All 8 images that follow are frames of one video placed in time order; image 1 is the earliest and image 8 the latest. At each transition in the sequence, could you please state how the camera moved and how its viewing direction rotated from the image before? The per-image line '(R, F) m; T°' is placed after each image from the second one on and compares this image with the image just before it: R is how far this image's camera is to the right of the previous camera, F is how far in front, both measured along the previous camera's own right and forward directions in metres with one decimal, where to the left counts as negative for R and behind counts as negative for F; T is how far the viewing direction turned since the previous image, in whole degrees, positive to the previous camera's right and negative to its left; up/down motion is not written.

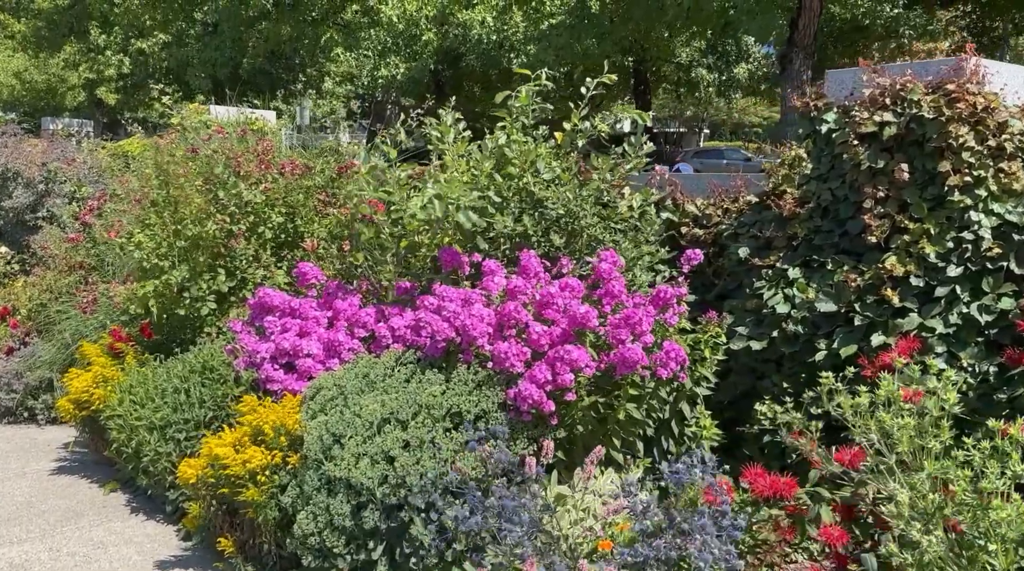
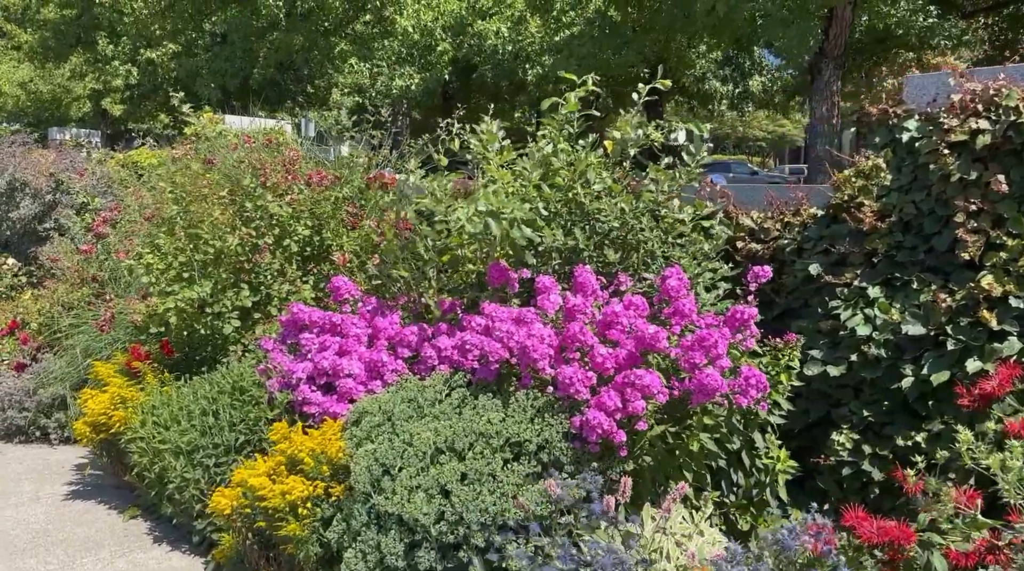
(-0.2, +0.3) m; 0°
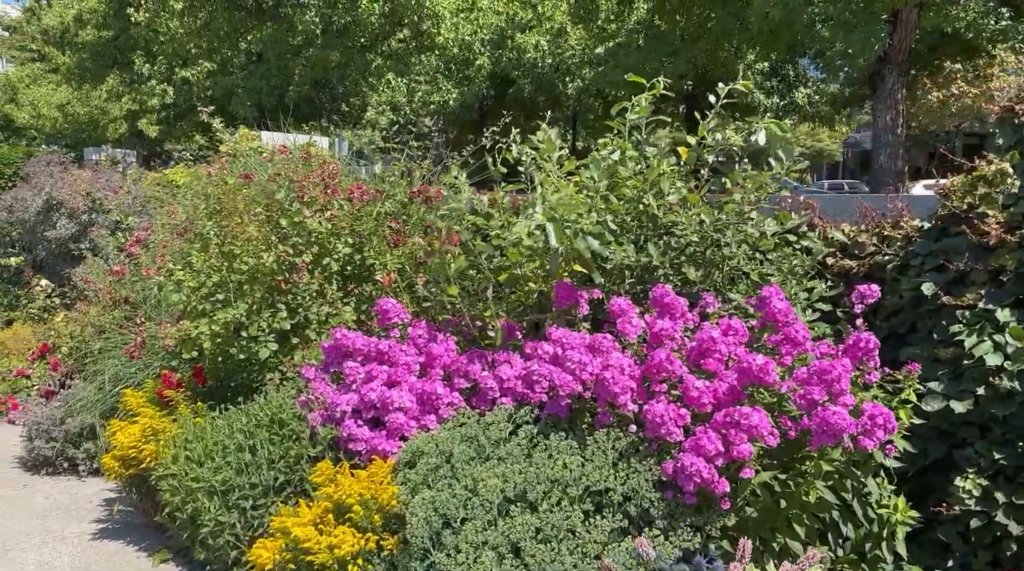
(-0.1, +0.4) m; -2°
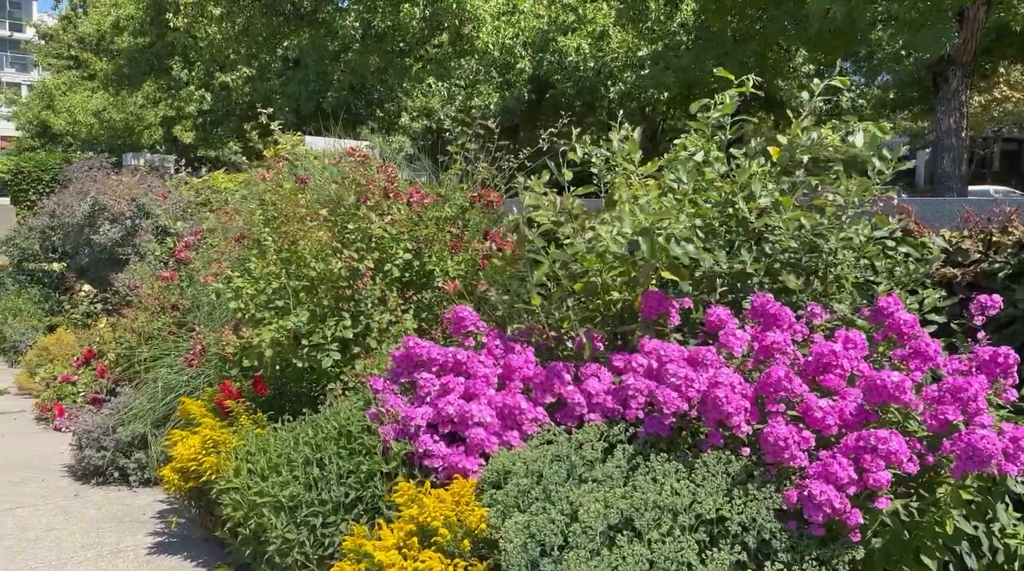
(-0.2, +0.2) m; -2°
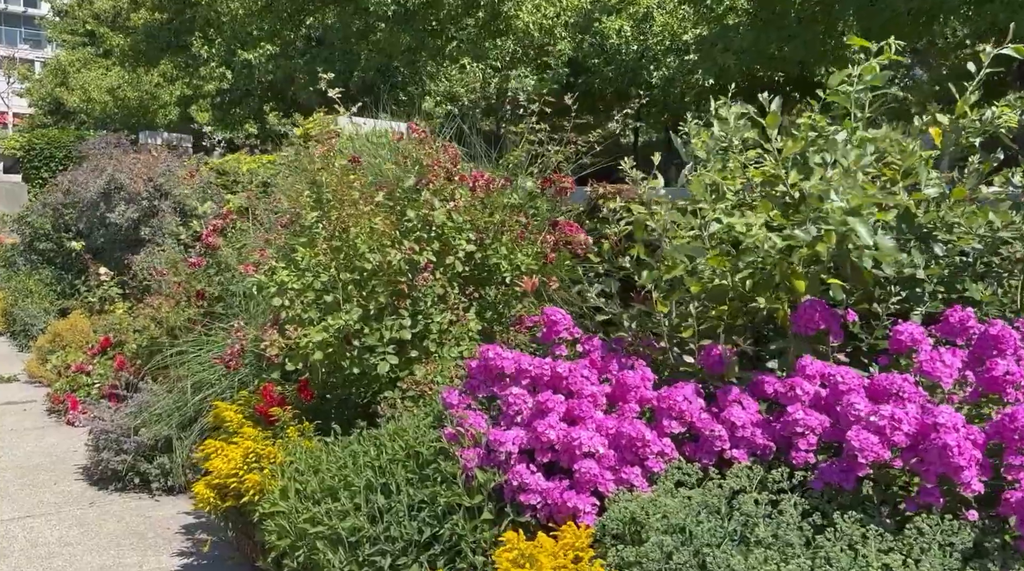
(-0.3, +0.7) m; 0°
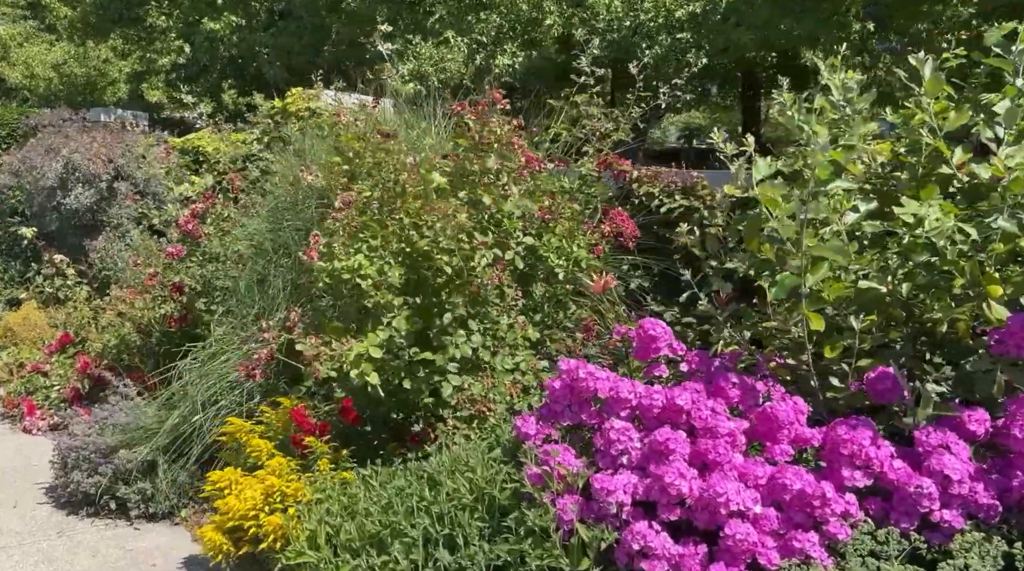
(-0.4, +0.7) m; +3°
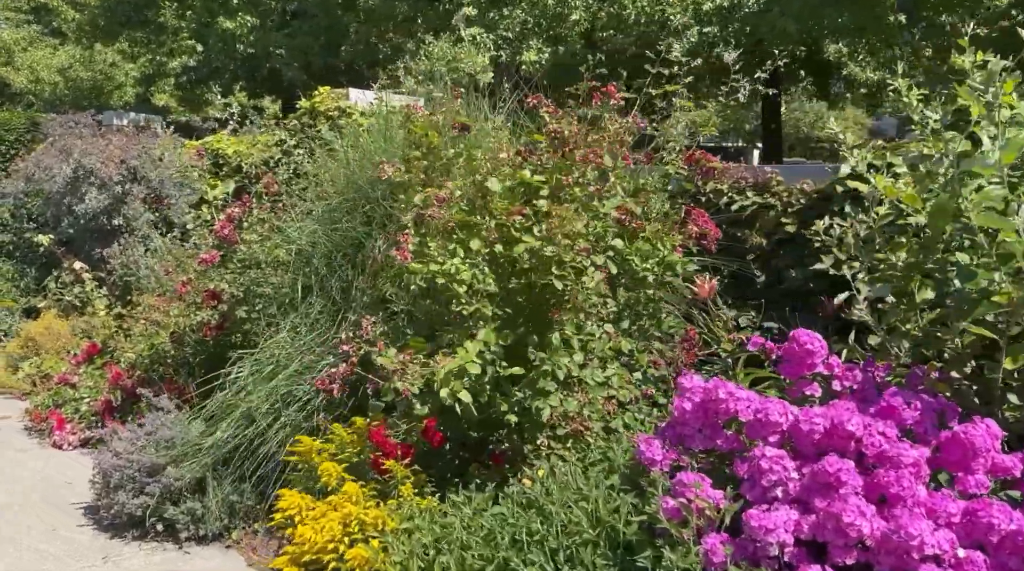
(-0.3, +0.3) m; 0°
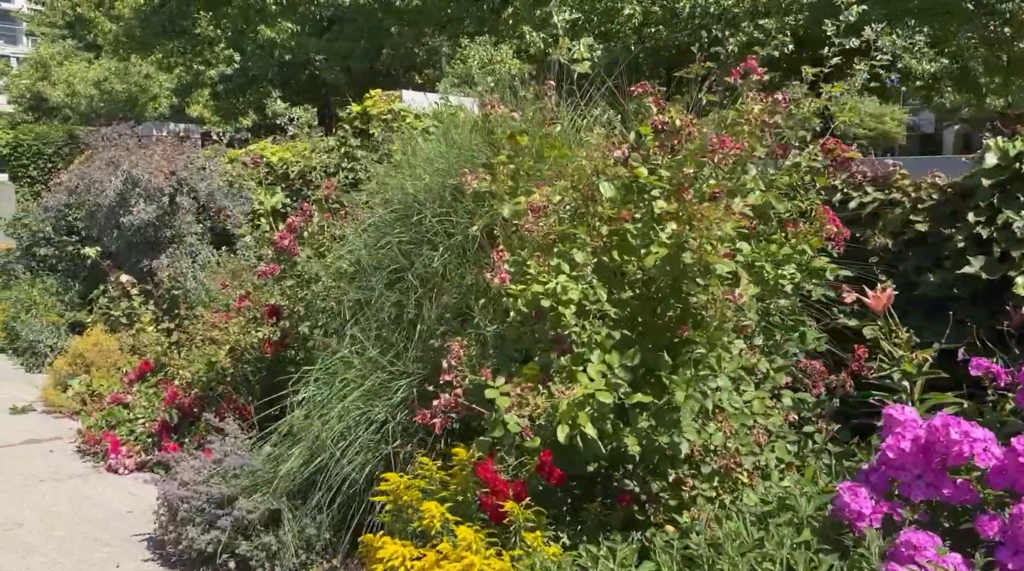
(-0.3, +0.4) m; -2°
